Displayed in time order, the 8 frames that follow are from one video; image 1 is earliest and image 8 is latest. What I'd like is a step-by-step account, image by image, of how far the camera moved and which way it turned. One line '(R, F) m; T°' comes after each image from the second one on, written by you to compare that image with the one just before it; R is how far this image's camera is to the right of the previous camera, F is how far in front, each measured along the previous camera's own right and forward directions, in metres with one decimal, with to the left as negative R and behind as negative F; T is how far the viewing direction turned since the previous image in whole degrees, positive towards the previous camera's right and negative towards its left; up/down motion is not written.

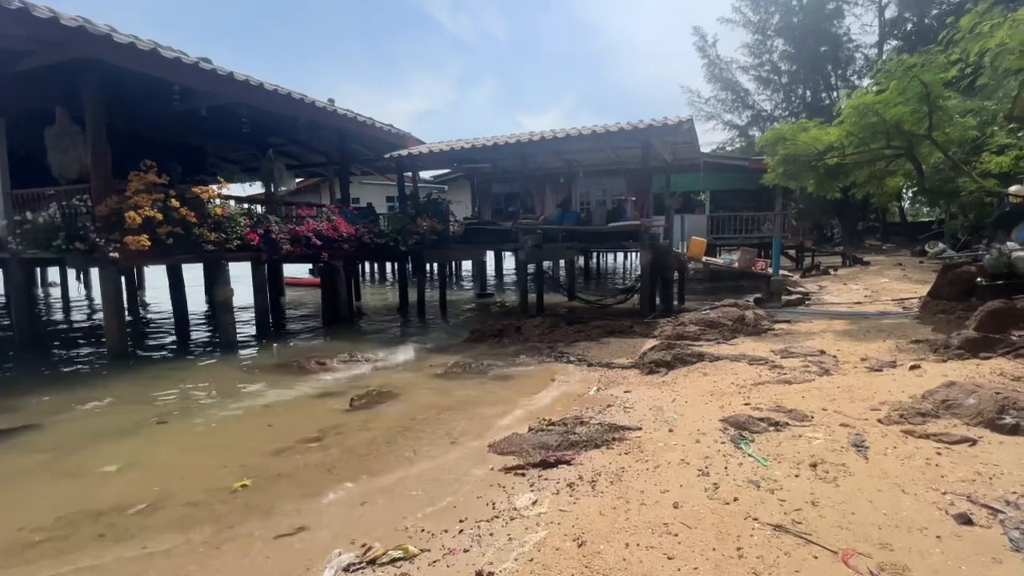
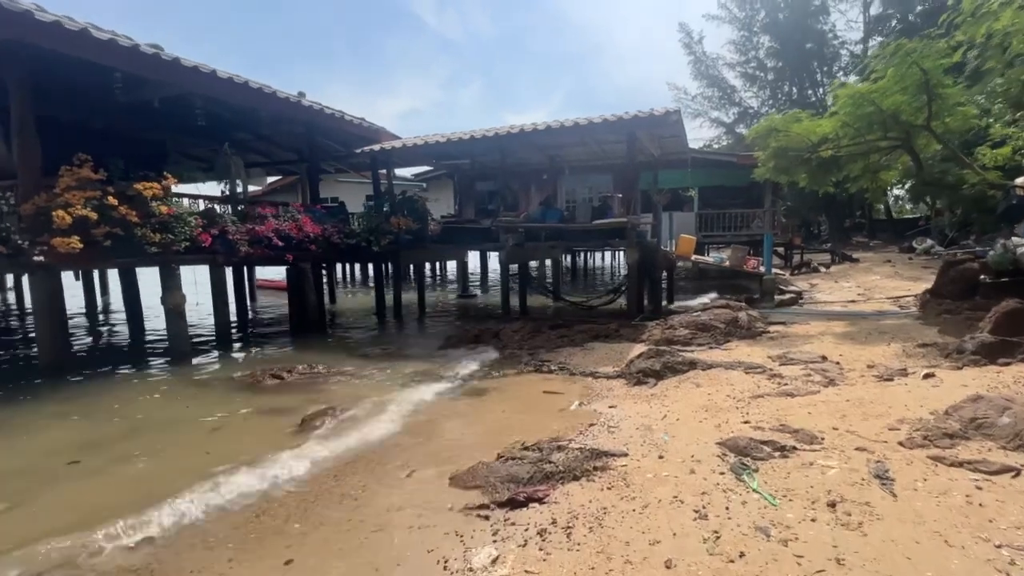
(+0.2, +0.7) m; +1°
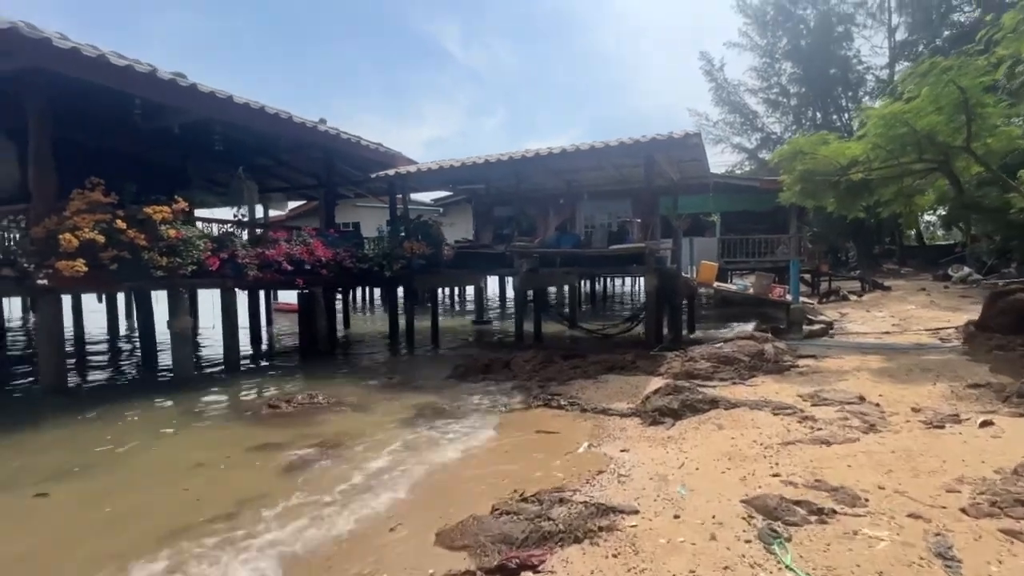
(+0.2, +0.4) m; -2°
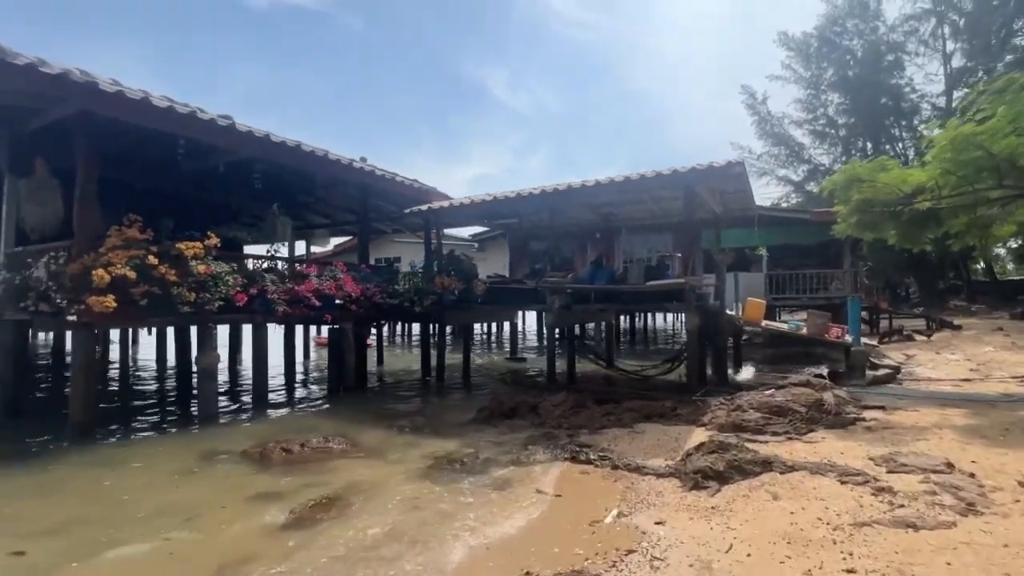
(+0.2, +0.5) m; -5°
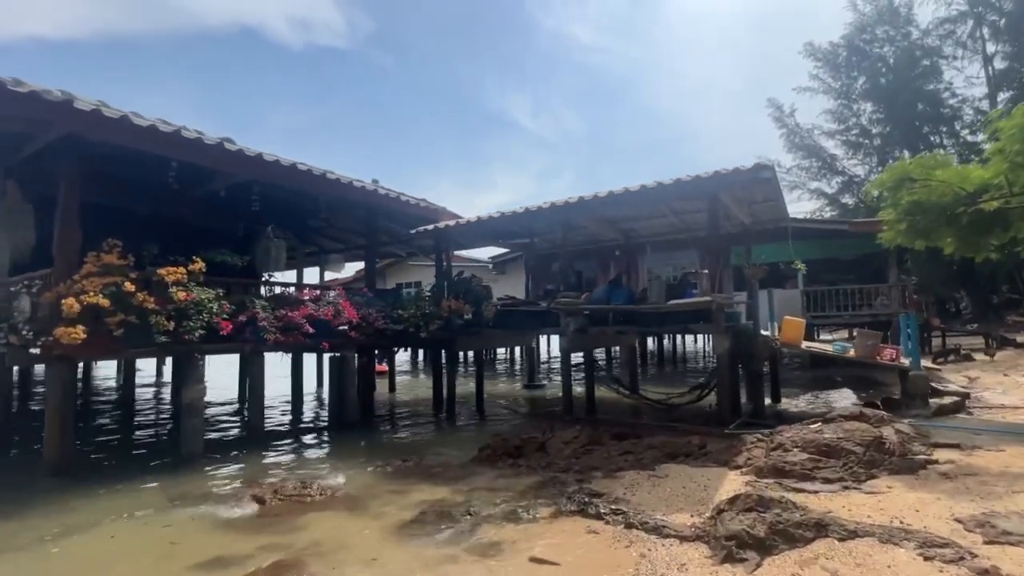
(+0.4, +1.0) m; -3°
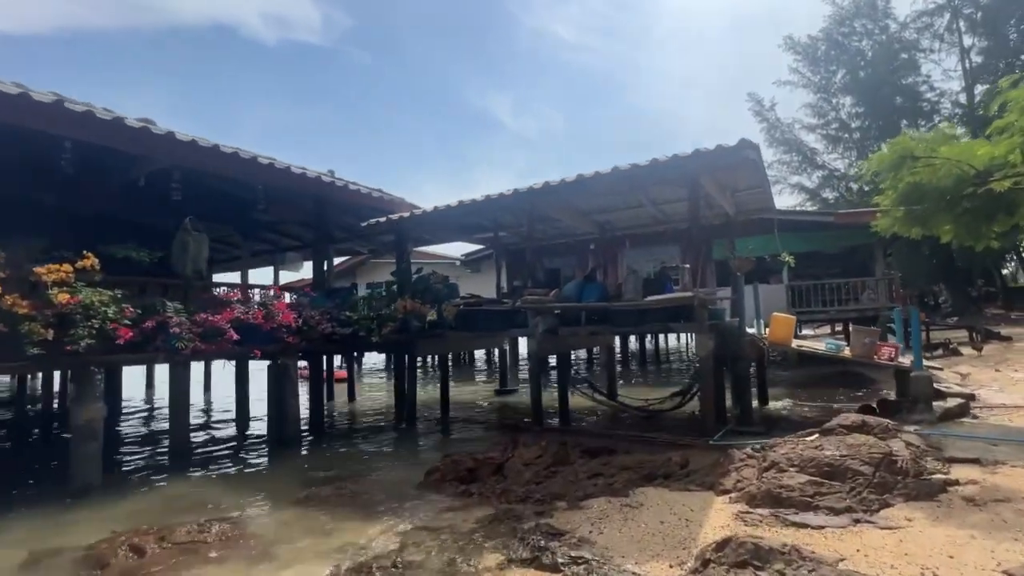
(+0.5, +1.3) m; +2°
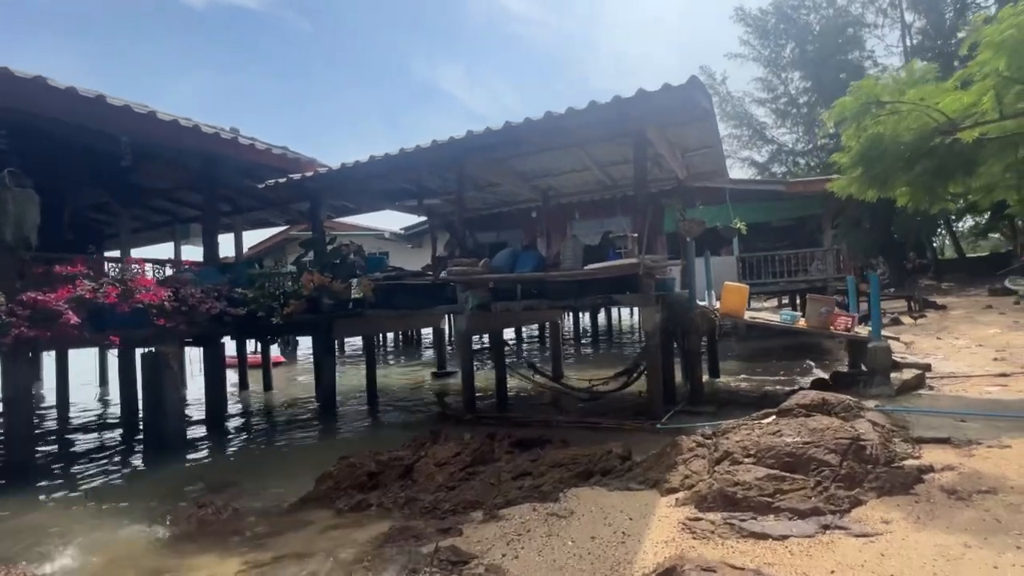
(+0.7, +1.4) m; +5°
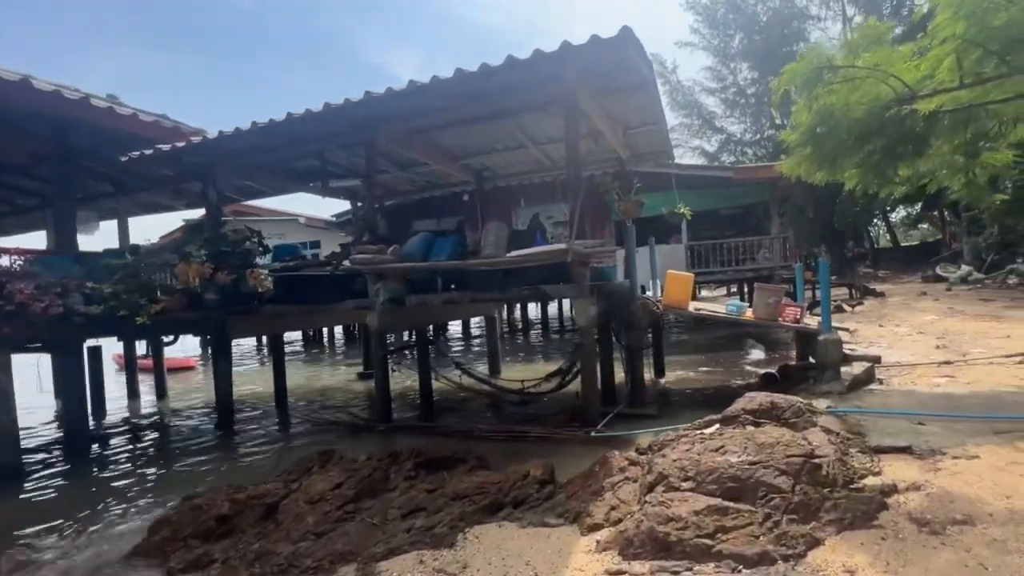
(+0.7, +1.2) m; +5°
